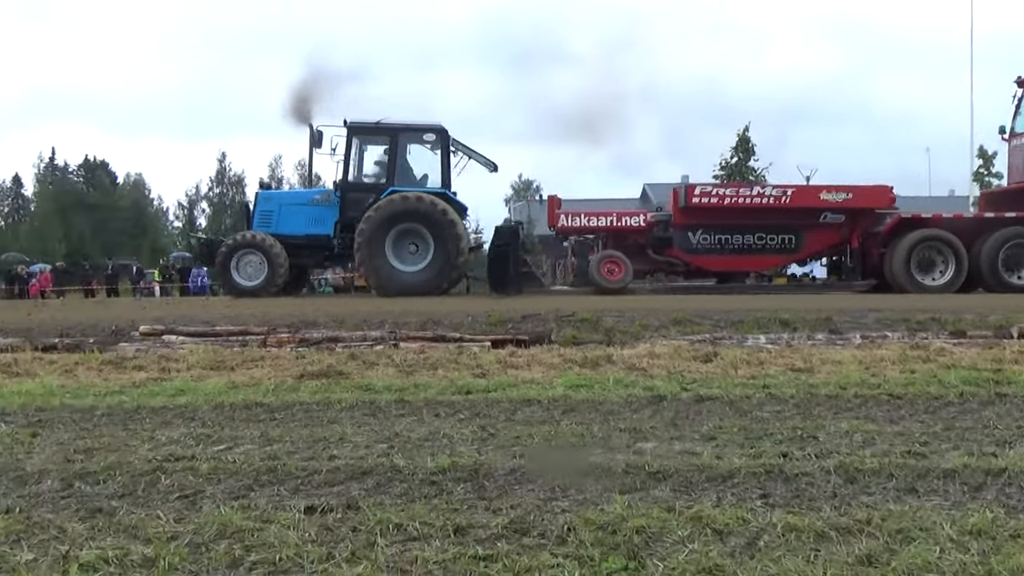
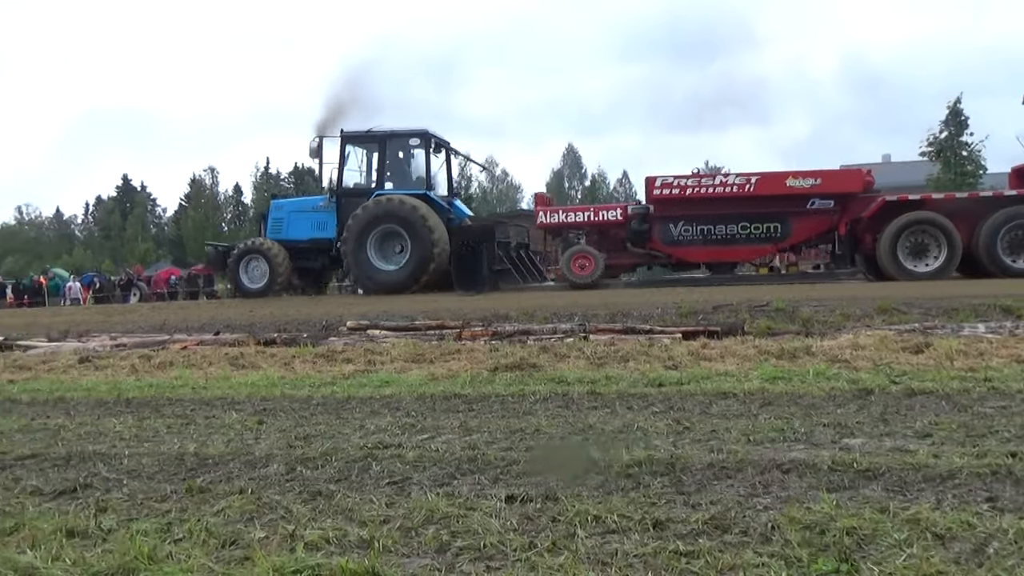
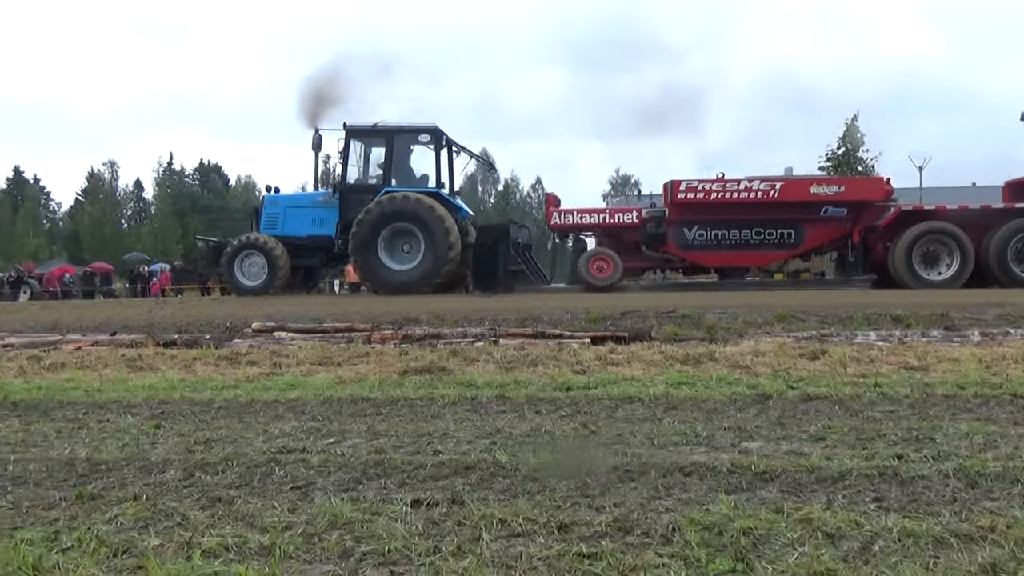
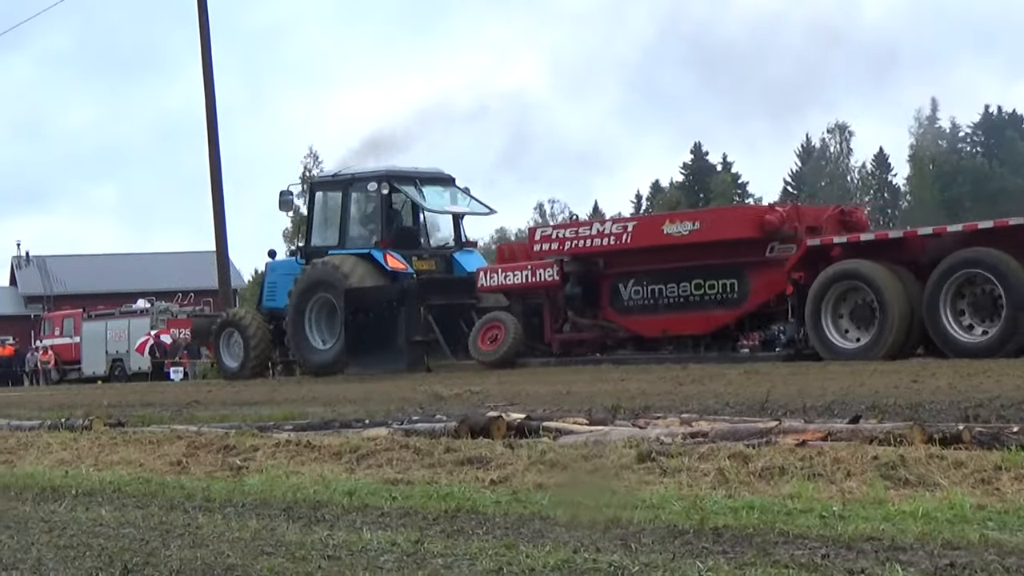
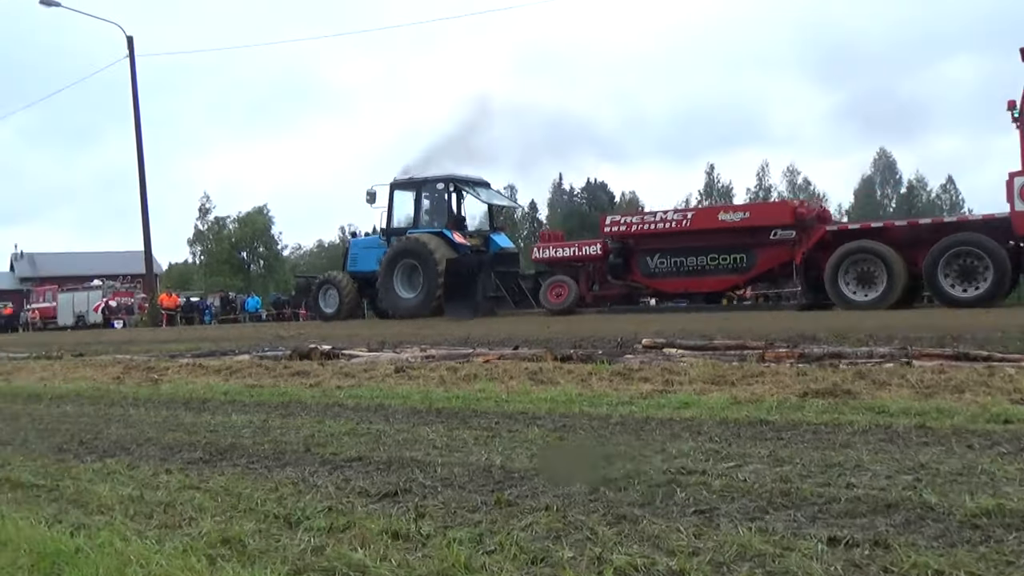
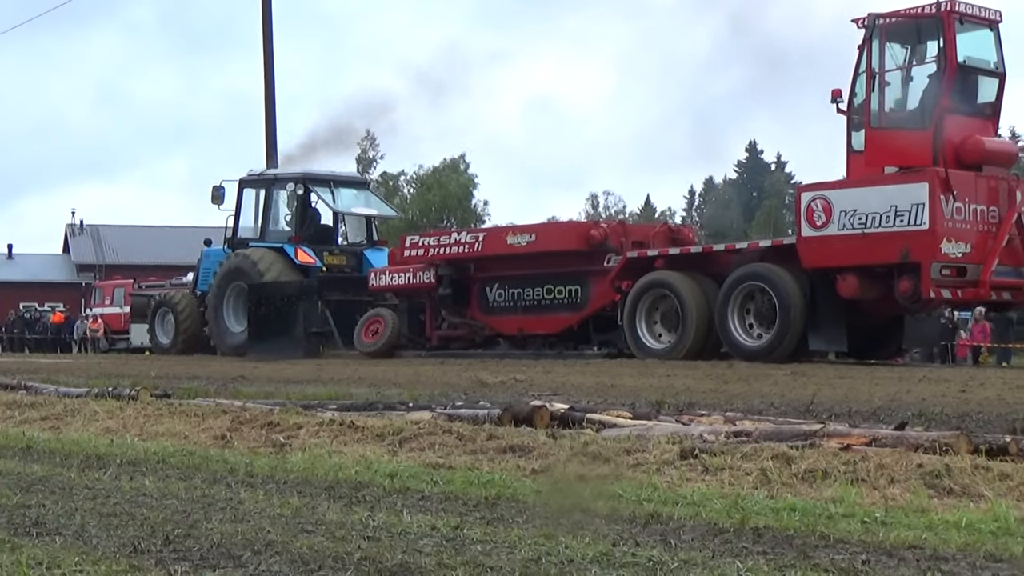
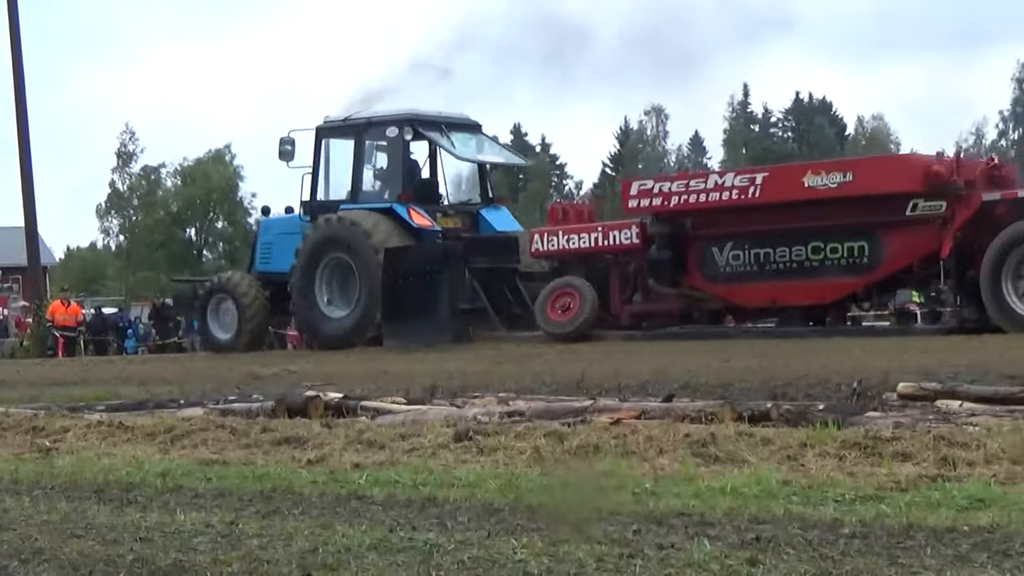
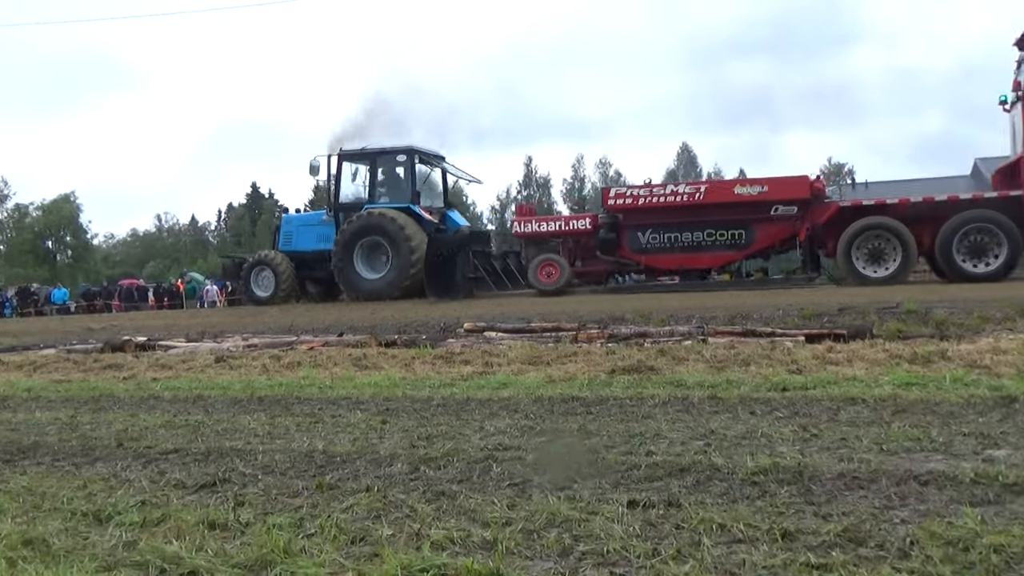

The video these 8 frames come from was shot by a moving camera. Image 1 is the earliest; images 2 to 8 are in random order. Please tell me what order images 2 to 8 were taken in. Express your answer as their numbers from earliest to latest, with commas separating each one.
3, 2, 8, 5, 7, 4, 6
